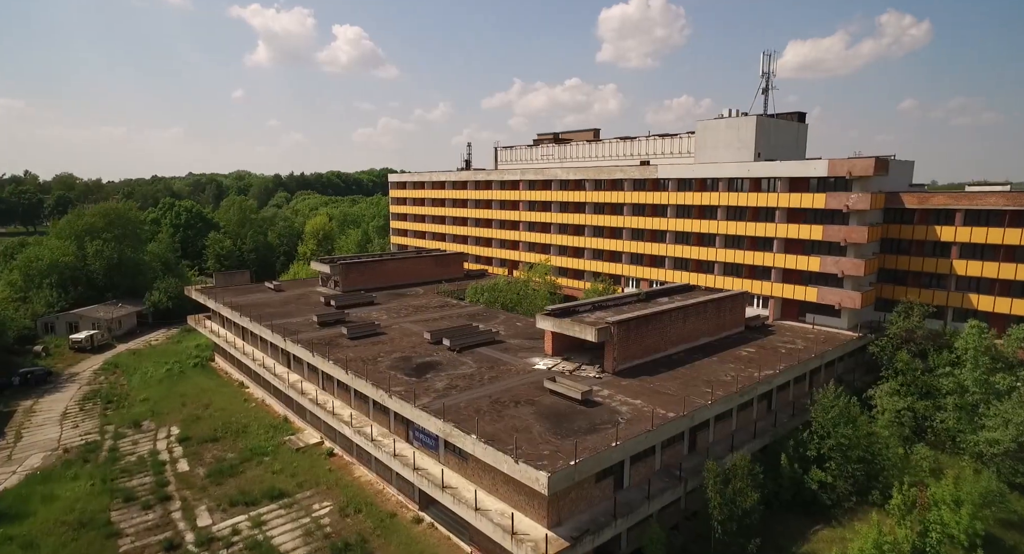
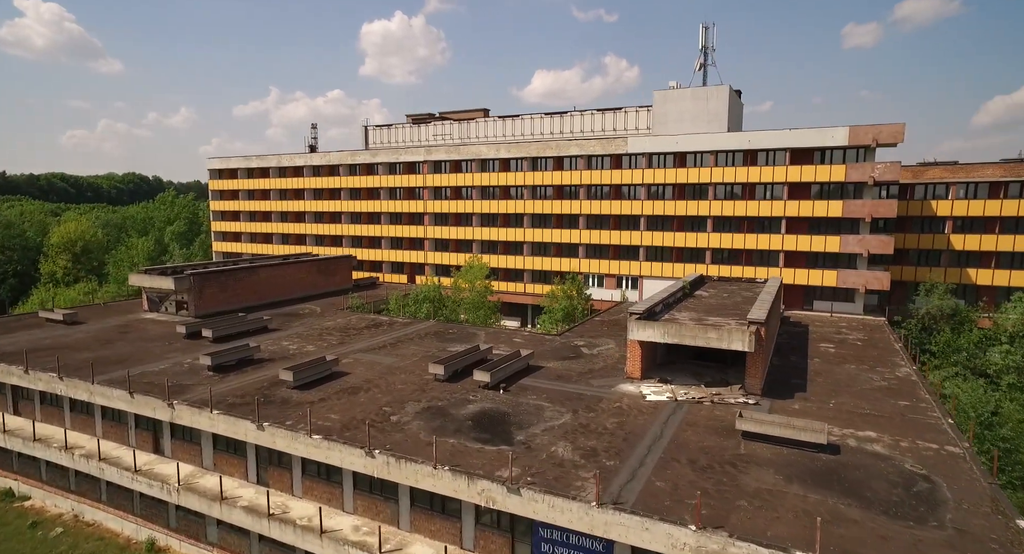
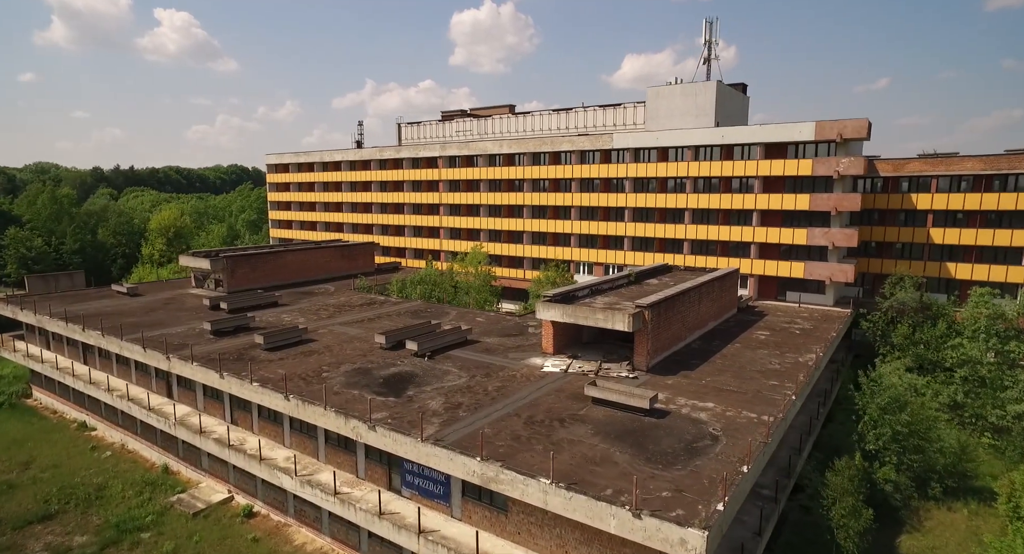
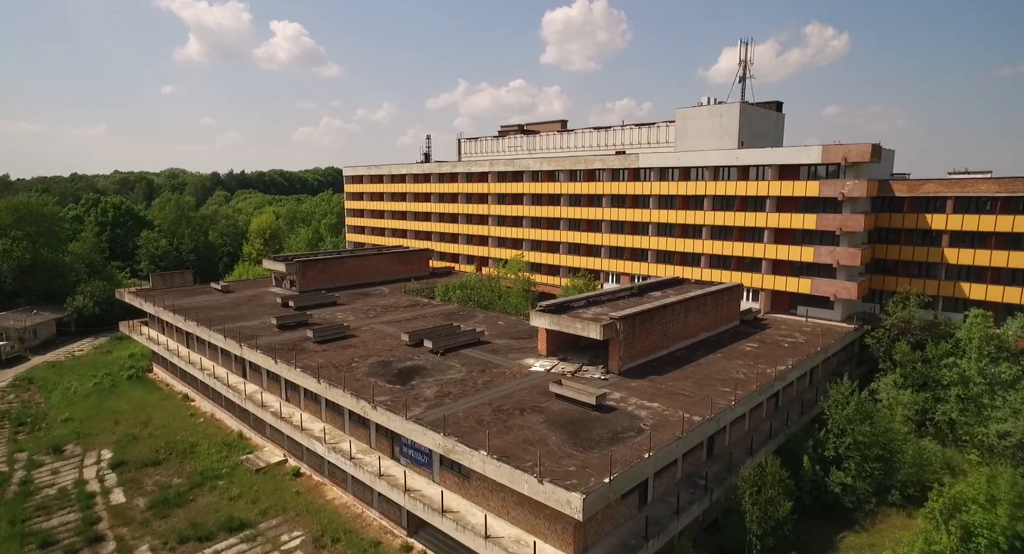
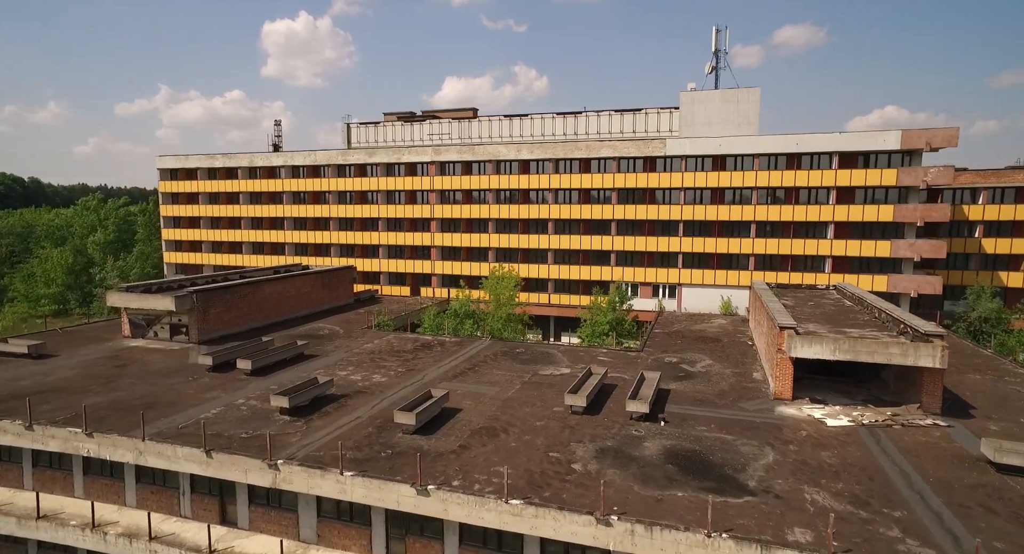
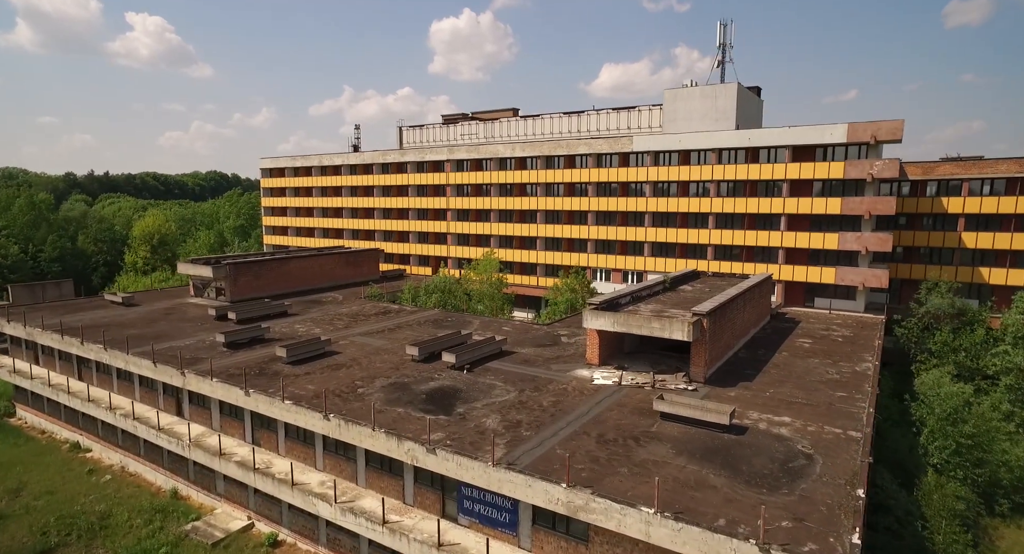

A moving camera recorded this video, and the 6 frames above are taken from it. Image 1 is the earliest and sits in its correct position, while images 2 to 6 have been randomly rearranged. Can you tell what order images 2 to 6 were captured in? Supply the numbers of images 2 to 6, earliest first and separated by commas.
4, 3, 6, 2, 5
